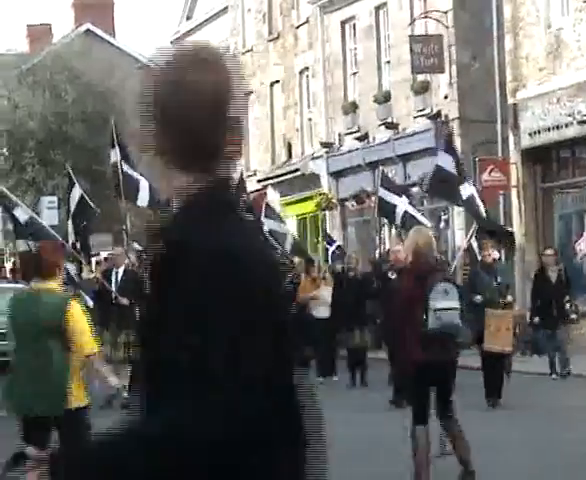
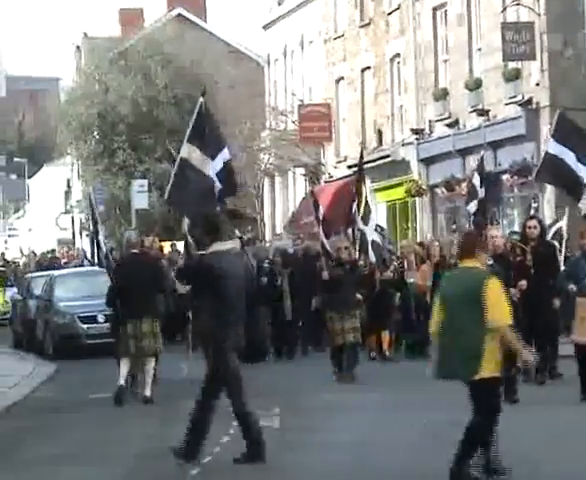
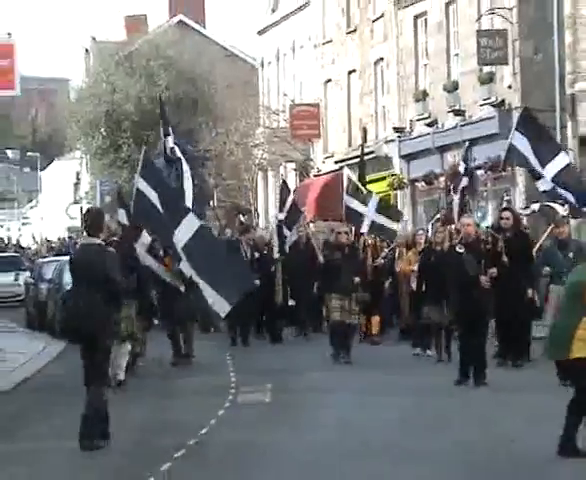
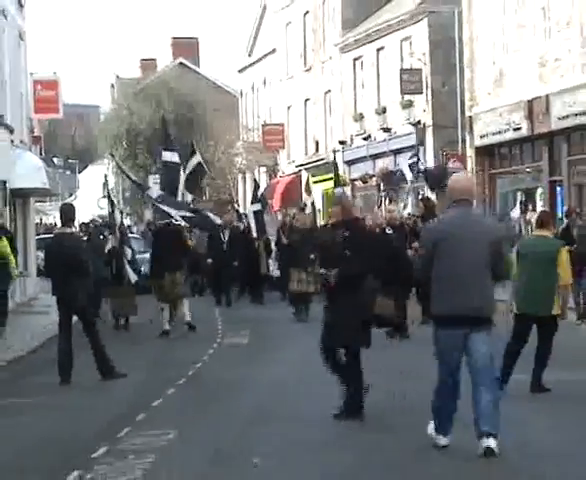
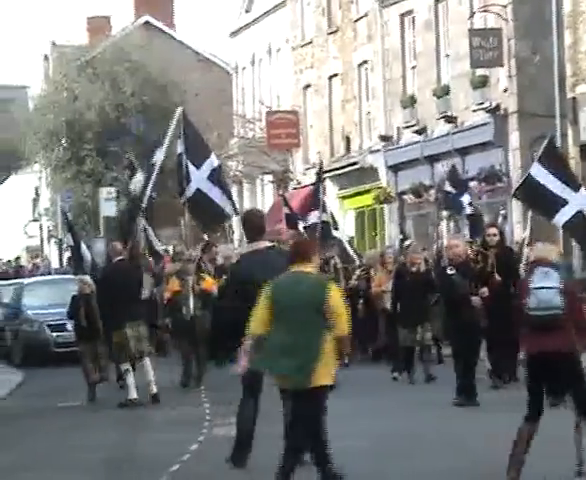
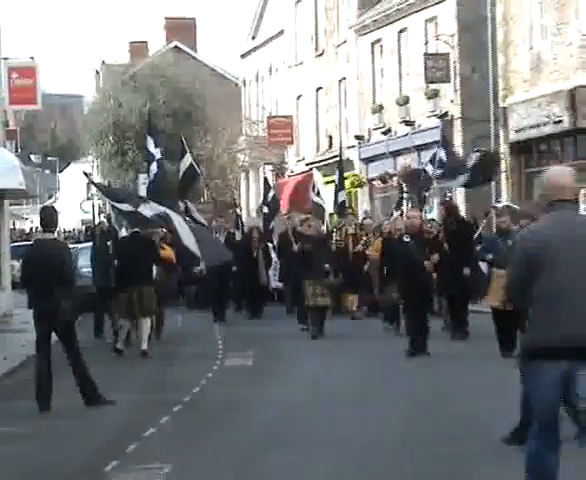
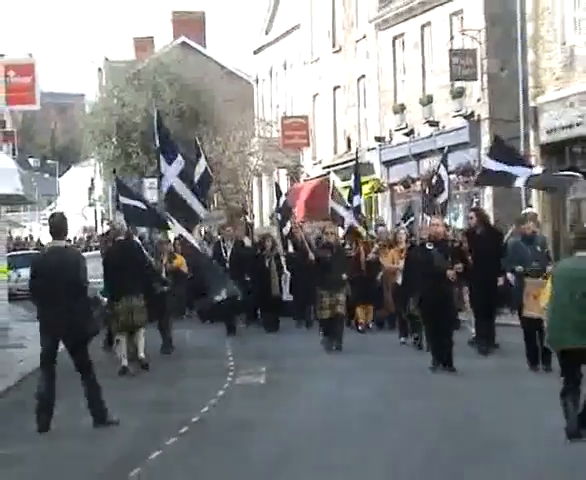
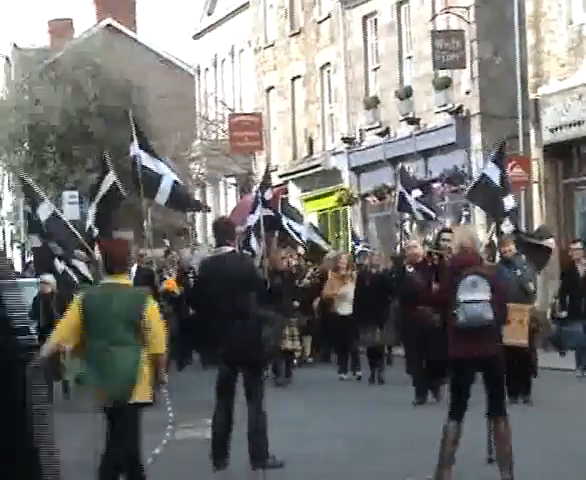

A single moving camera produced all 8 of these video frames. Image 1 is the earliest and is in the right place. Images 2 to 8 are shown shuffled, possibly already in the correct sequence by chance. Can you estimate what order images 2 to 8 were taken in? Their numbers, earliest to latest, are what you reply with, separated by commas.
8, 5, 2, 3, 7, 6, 4
